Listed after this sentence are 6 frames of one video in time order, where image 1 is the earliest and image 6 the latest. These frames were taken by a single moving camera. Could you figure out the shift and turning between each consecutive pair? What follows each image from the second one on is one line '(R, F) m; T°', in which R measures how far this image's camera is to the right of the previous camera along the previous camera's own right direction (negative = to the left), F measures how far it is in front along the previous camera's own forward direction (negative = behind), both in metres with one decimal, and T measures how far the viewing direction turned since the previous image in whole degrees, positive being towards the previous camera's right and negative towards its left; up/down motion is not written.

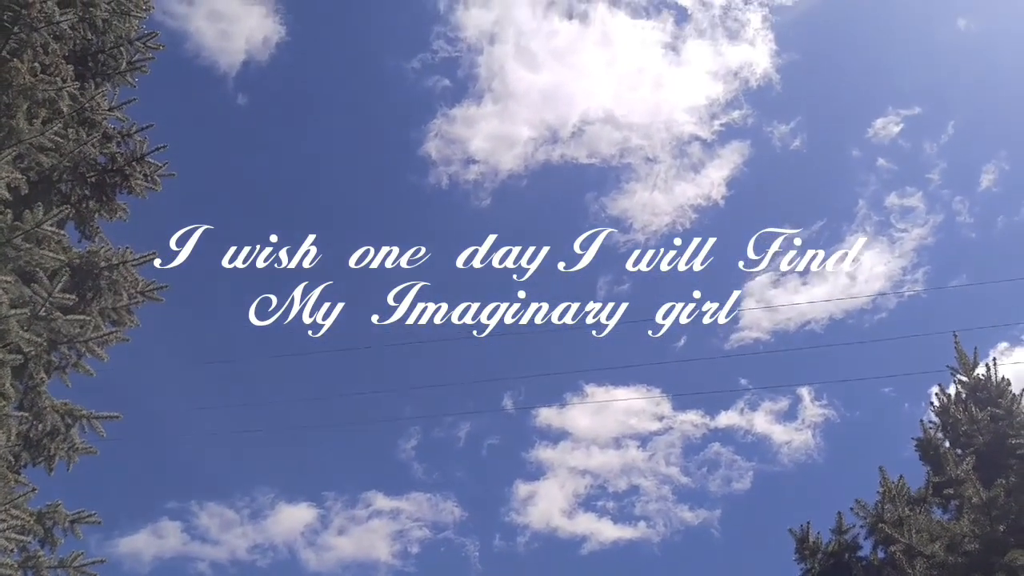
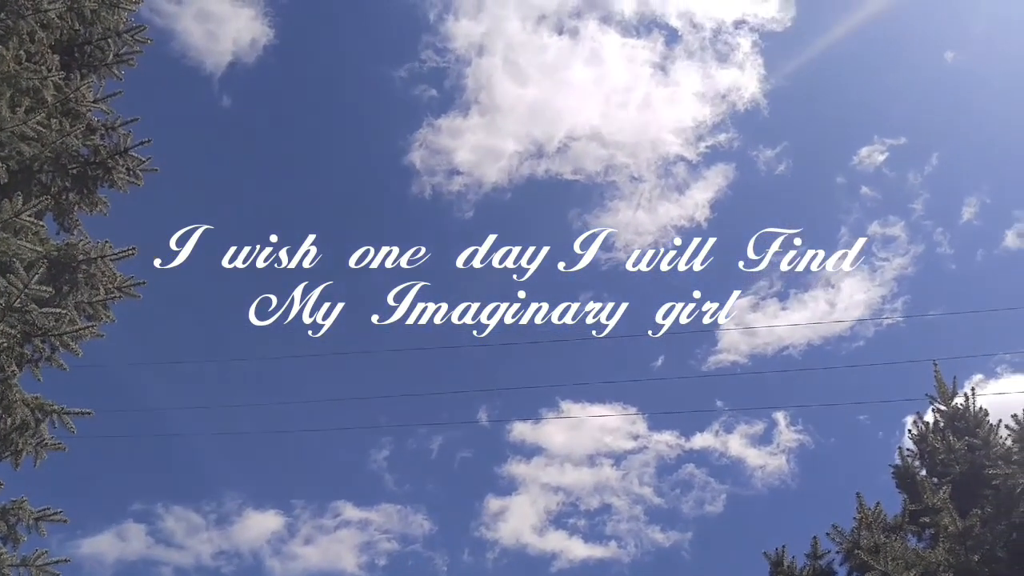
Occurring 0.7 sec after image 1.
(-1.9, +1.1) m; +2°
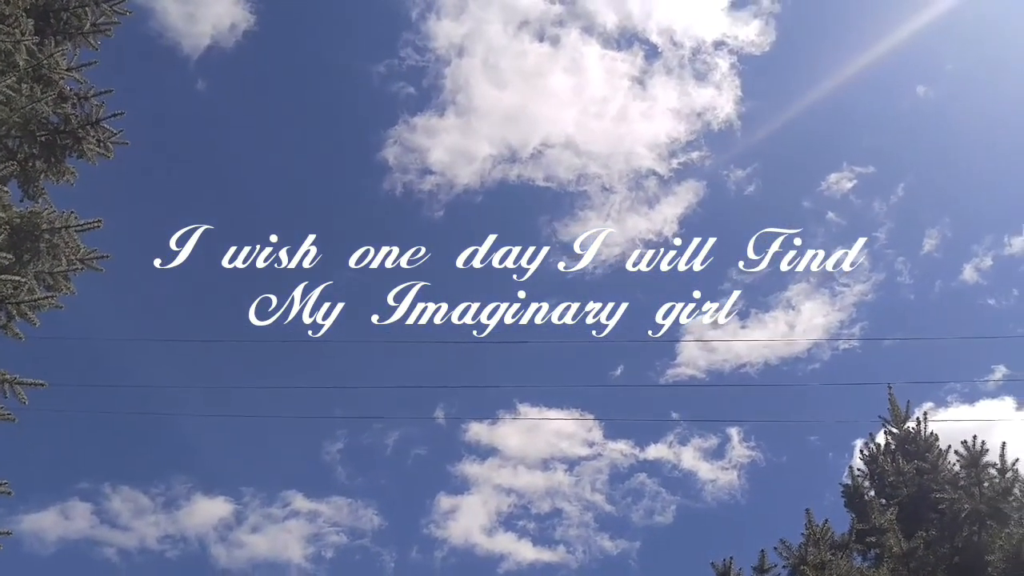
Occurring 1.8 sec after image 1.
(-2.2, 0.0) m; +3°
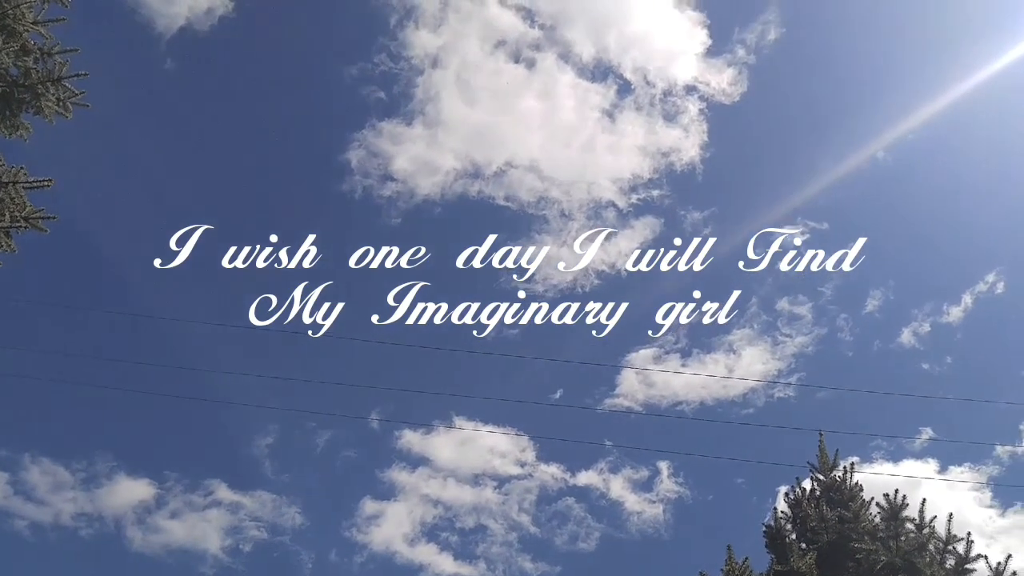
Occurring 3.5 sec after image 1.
(-4.0, -2.6) m; +4°
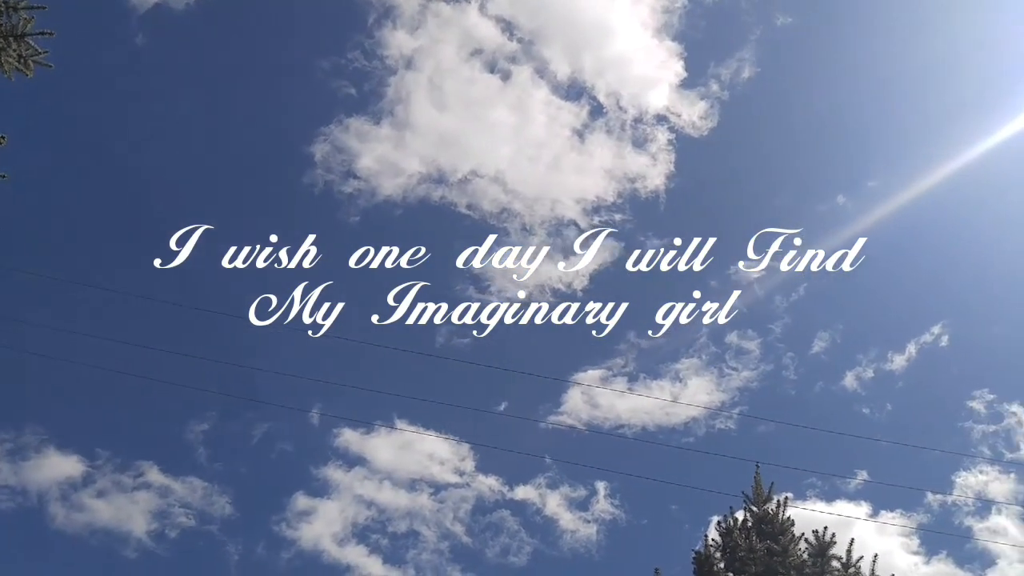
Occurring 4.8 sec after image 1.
(-1.8, -0.4) m; +4°
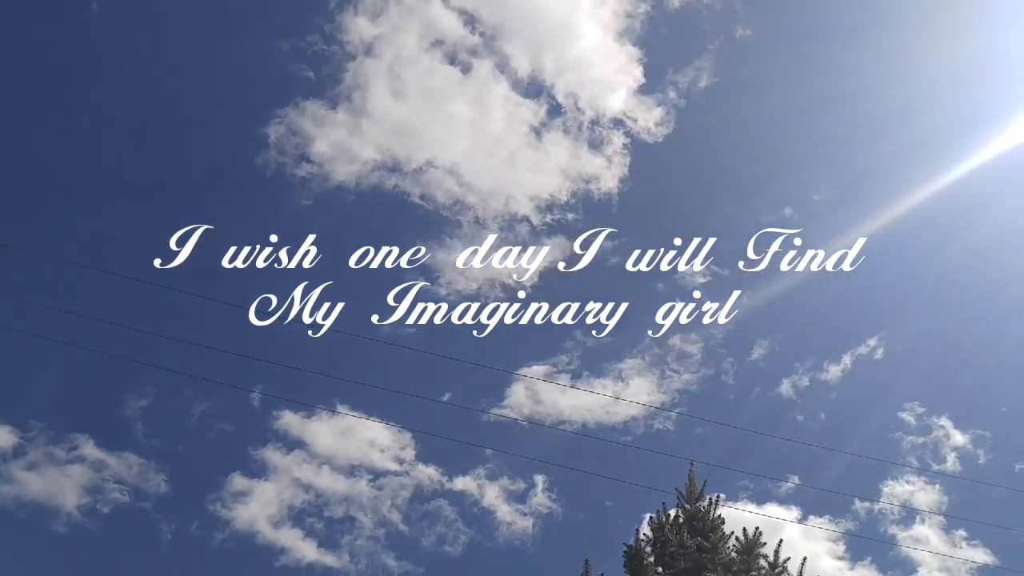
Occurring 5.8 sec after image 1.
(-2.0, -3.5) m; +4°
